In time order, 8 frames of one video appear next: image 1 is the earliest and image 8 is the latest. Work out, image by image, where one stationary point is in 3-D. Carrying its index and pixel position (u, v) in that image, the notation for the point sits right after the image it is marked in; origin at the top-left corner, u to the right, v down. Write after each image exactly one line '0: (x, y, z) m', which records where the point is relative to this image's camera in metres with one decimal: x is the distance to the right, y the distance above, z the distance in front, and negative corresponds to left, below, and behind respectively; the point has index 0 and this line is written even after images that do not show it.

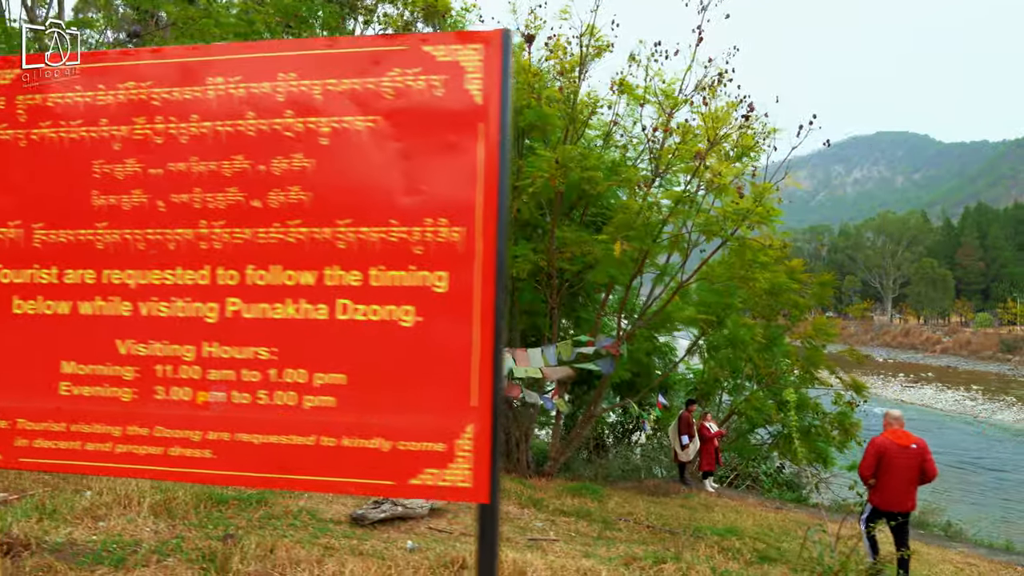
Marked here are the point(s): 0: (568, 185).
0: (+0.7, +1.3, +9.2) m
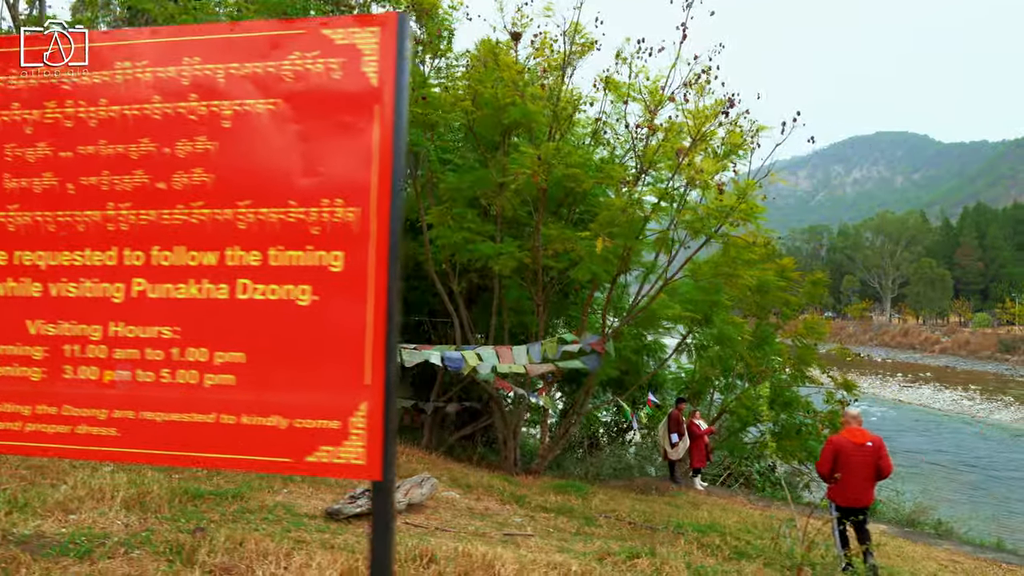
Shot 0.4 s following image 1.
0: (+0.5, +1.3, +9.2) m
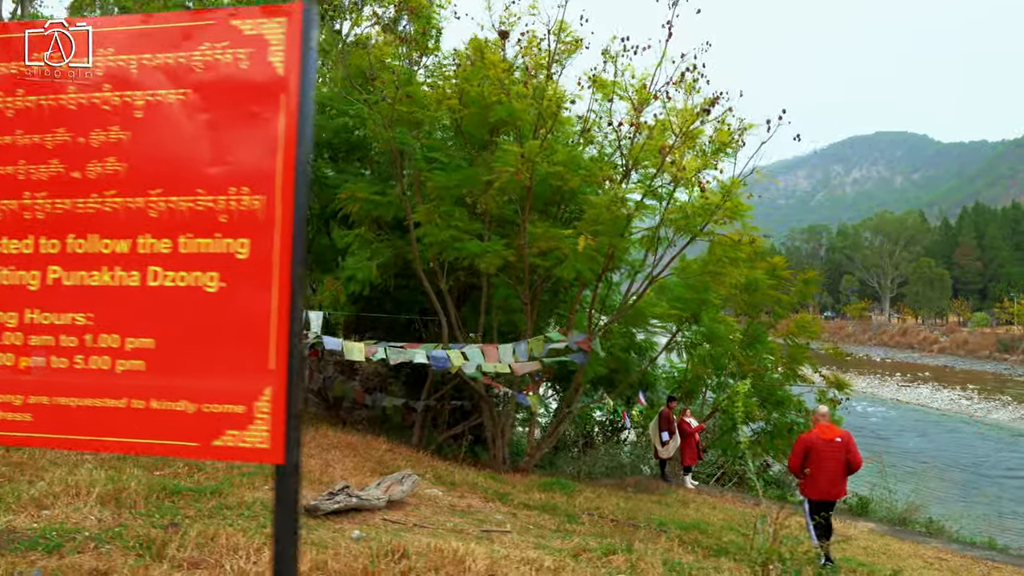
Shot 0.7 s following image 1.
0: (+0.3, +1.4, +9.2) m
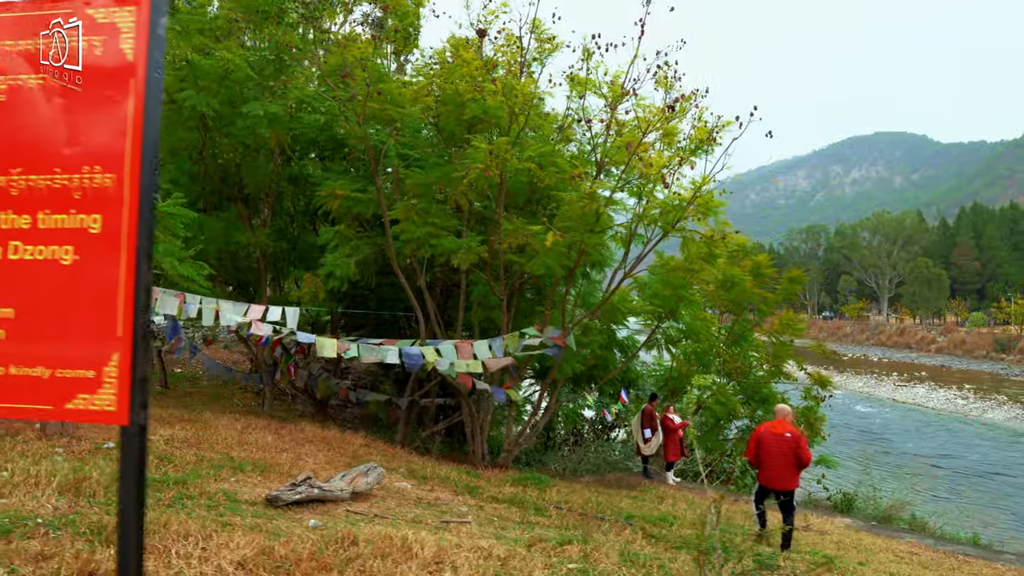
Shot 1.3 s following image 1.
0: (-0.1, +1.4, +9.3) m
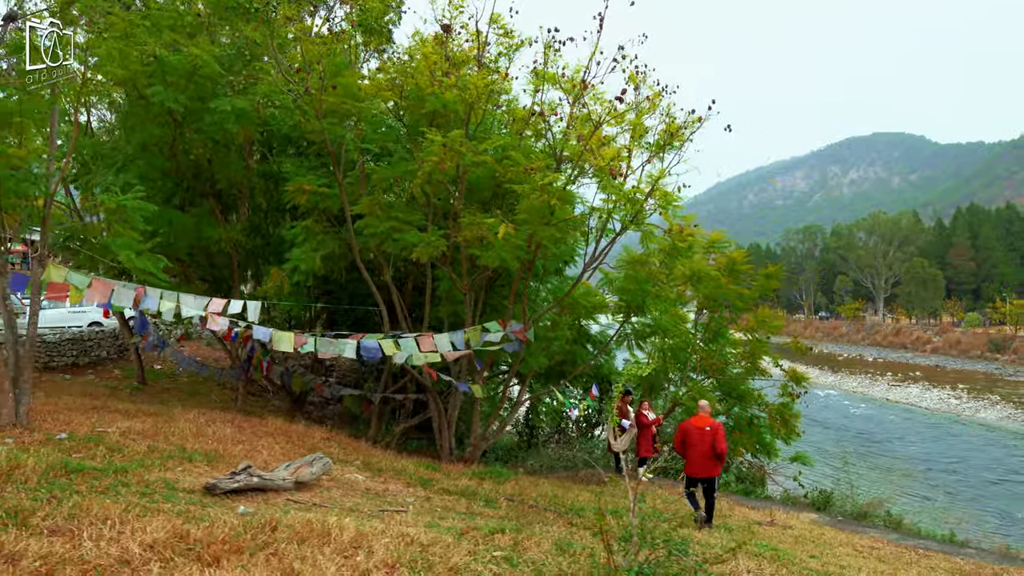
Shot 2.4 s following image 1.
0: (-0.6, +1.5, +9.4) m
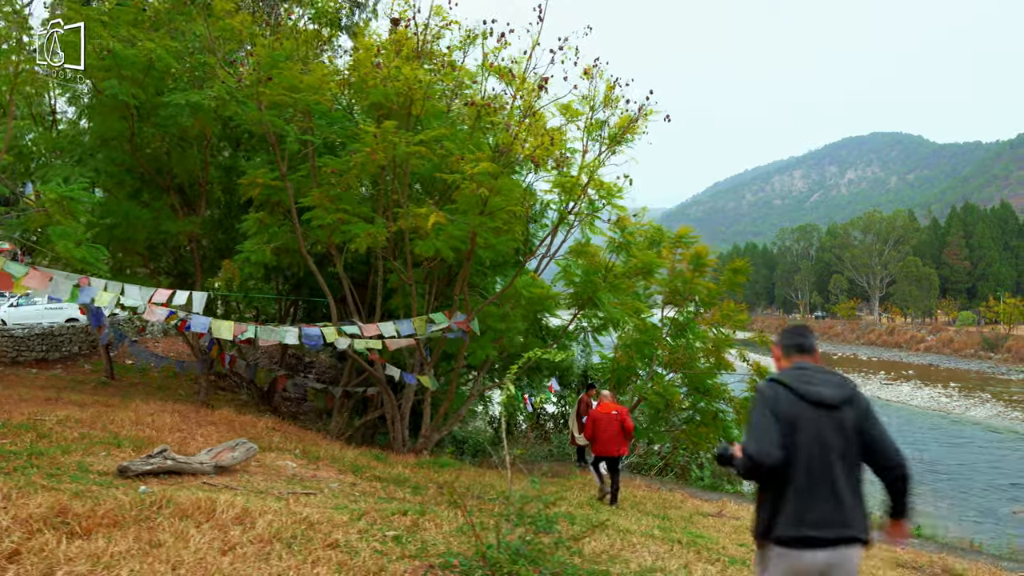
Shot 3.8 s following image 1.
0: (-1.4, +1.6, +9.4) m
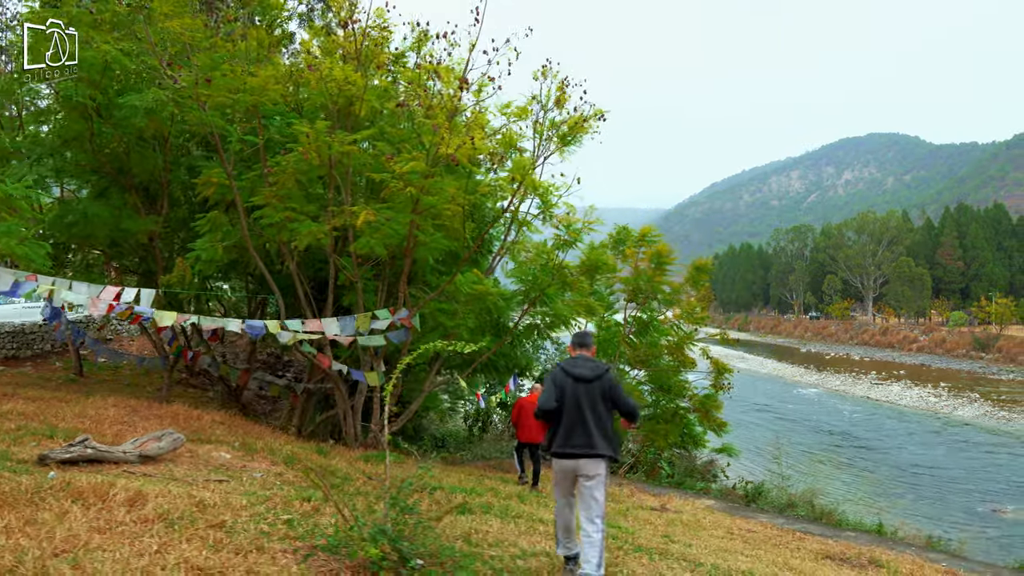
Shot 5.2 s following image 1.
0: (-2.2, +1.7, +9.7) m
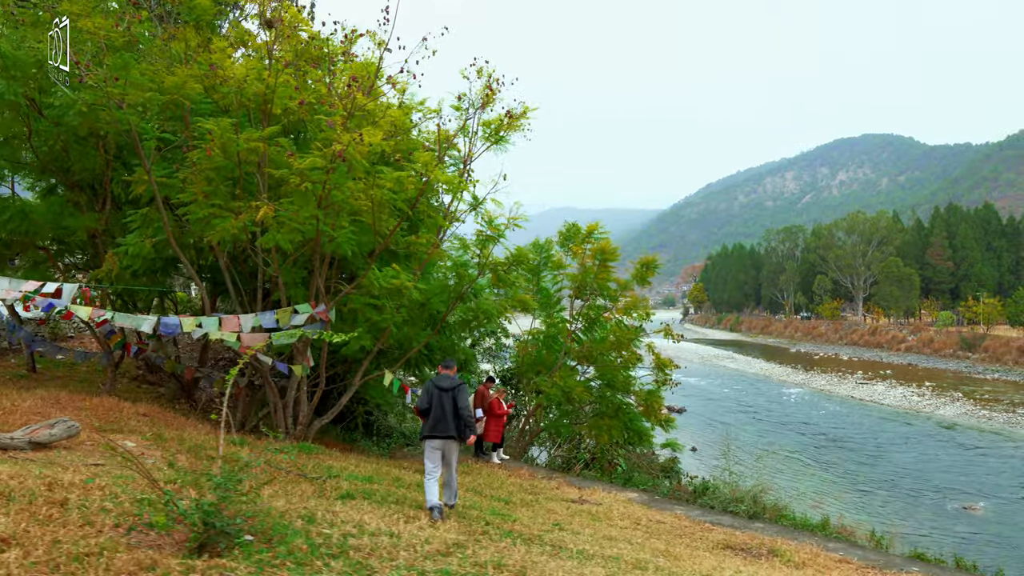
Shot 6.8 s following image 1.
0: (-3.5, +1.8, +9.9) m
